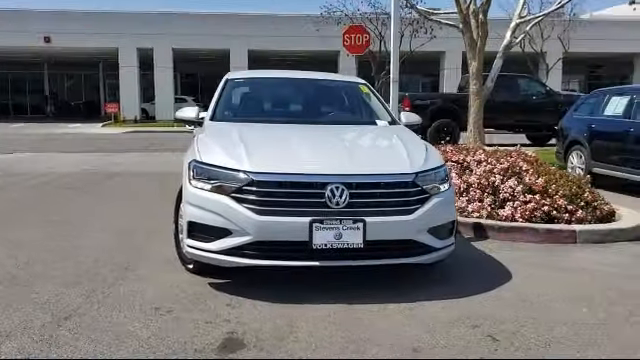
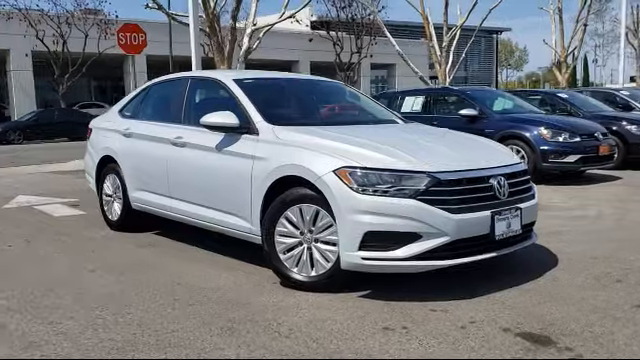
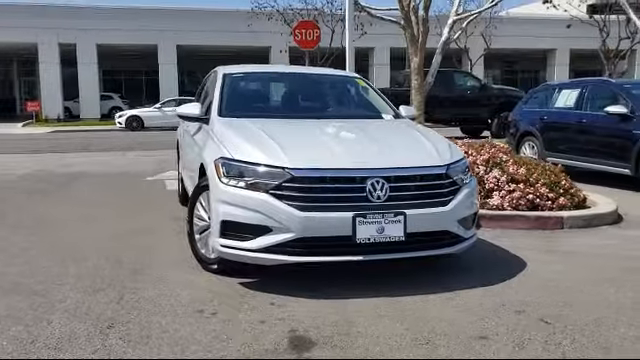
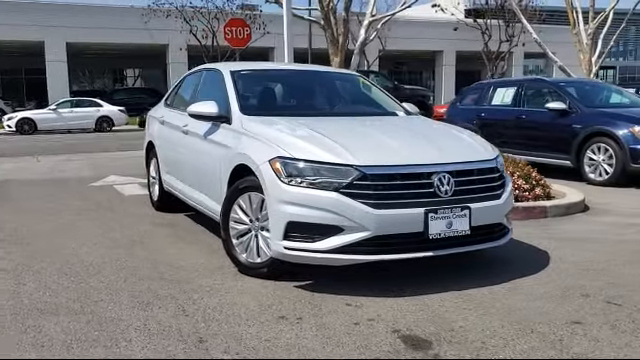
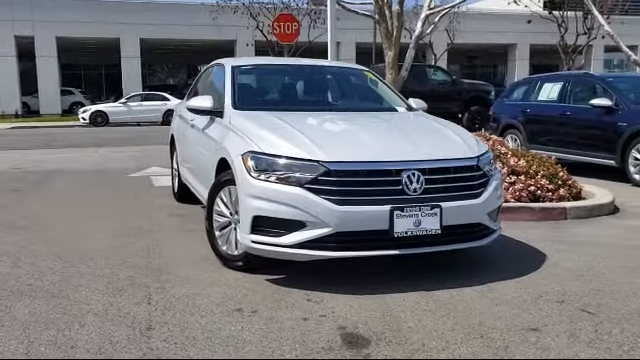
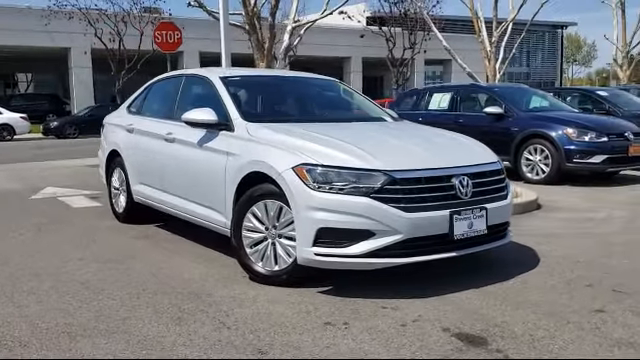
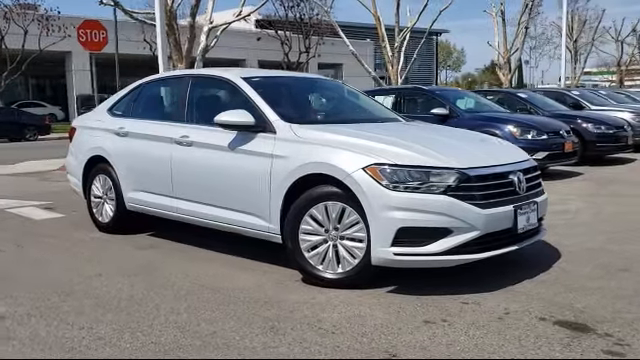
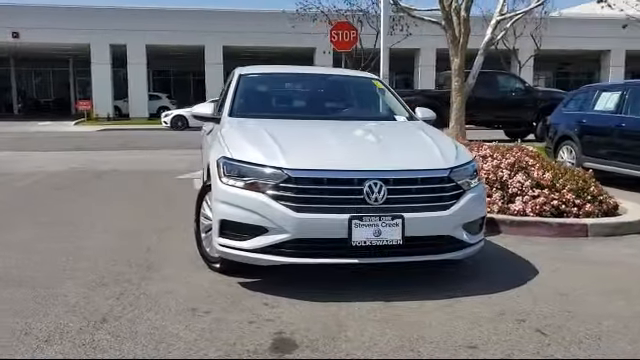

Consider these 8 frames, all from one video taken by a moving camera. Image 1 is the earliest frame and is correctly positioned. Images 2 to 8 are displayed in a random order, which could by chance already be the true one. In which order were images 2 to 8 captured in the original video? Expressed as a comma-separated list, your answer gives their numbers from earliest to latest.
8, 3, 5, 4, 6, 2, 7
